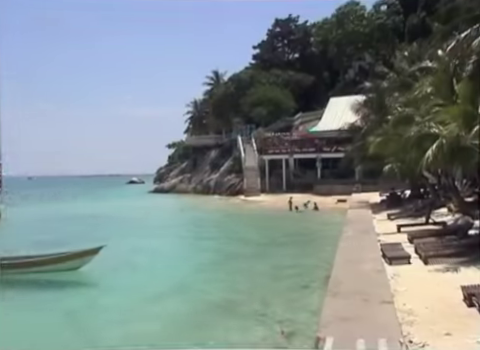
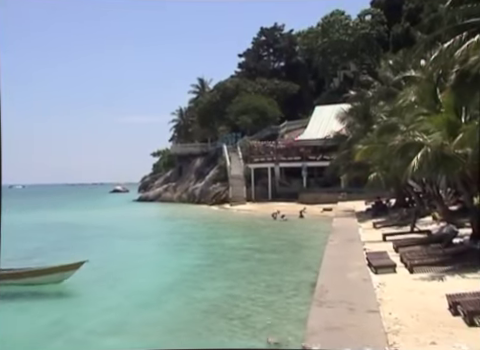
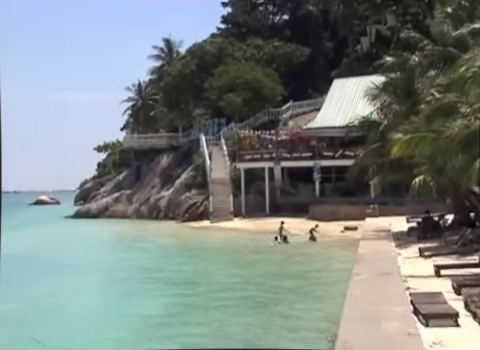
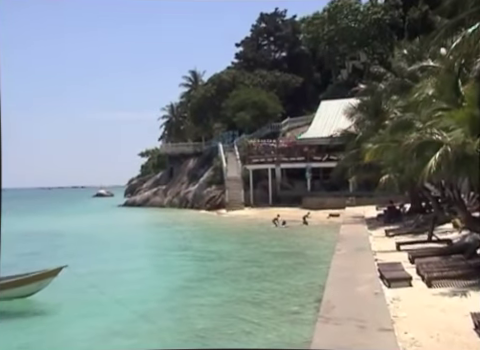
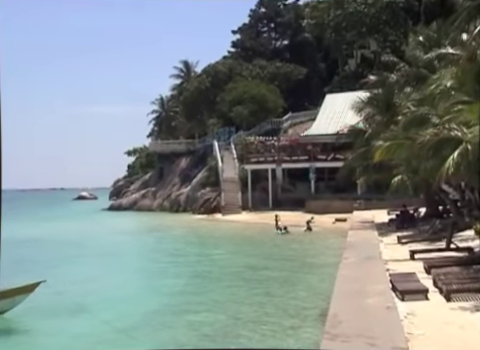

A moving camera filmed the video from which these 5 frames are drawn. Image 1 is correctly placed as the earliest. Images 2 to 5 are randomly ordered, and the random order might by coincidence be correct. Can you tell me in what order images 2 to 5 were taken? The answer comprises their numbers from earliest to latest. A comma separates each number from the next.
2, 4, 5, 3
